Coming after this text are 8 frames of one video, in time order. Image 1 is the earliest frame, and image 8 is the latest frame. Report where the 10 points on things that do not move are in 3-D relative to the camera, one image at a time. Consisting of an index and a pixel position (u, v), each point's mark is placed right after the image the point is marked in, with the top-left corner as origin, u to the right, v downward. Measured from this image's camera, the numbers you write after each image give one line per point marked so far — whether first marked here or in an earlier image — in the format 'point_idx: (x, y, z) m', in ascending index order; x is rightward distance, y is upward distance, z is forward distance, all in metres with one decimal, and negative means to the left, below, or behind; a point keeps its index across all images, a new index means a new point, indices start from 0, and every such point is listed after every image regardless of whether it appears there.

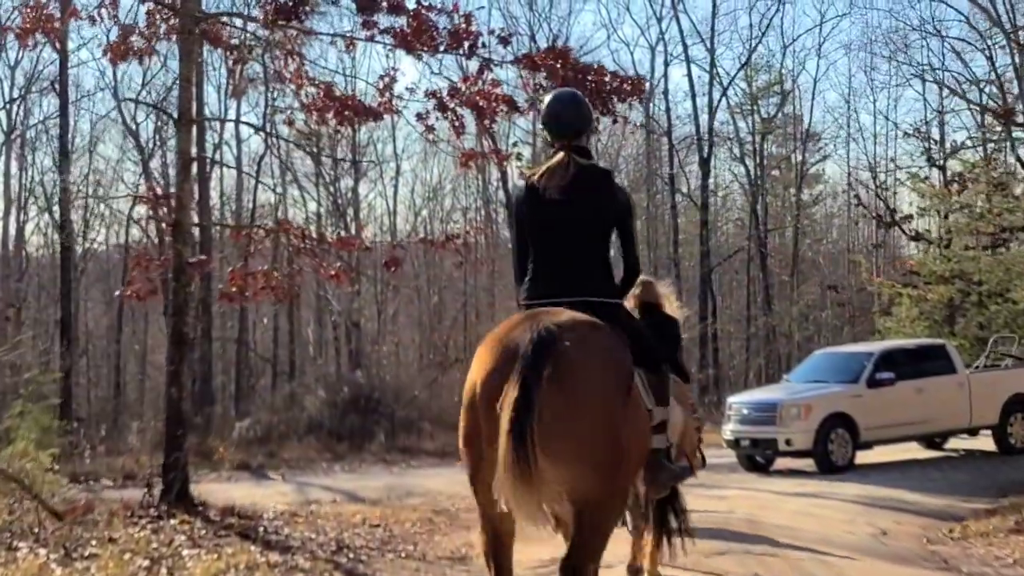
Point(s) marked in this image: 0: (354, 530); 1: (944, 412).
0: (-1.1, -1.6, +10.1) m
1: (+5.3, -1.5, +18.6) m
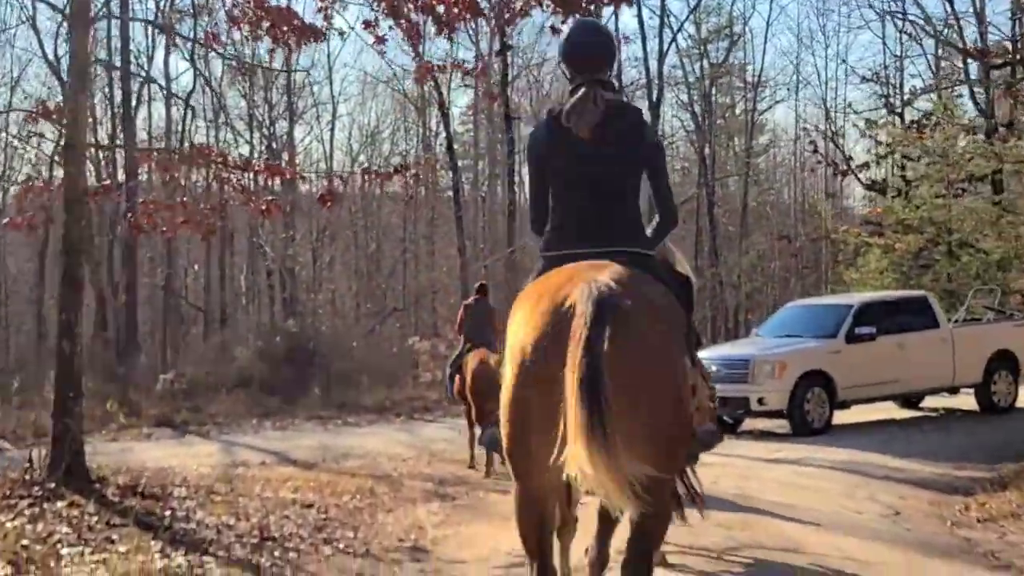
0: (-1.3, -1.2, +8.5) m
1: (+4.7, -0.9, +17.3) m
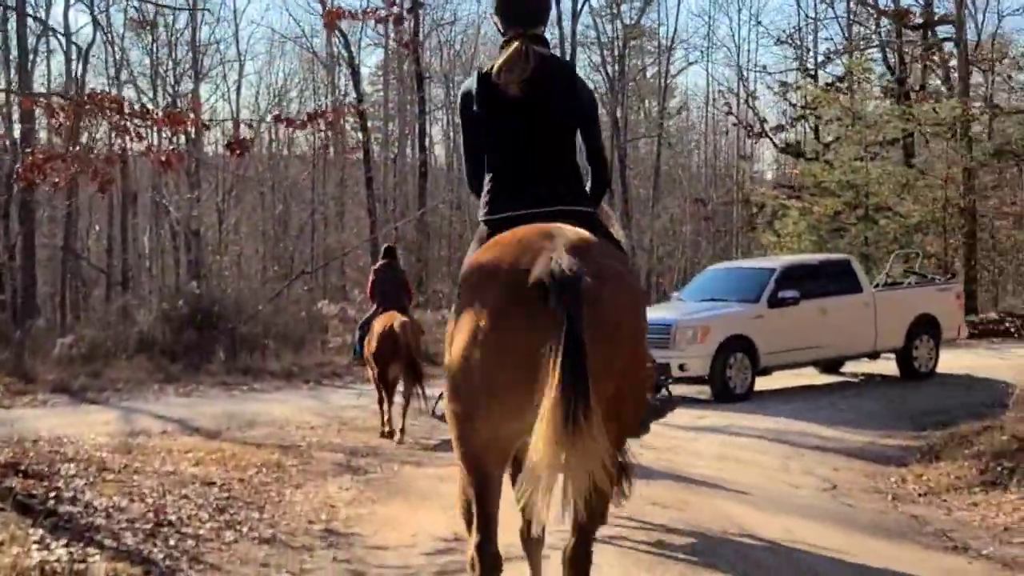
0: (-1.7, -1.0, +7.8) m
1: (+3.7, -0.5, +16.9) m
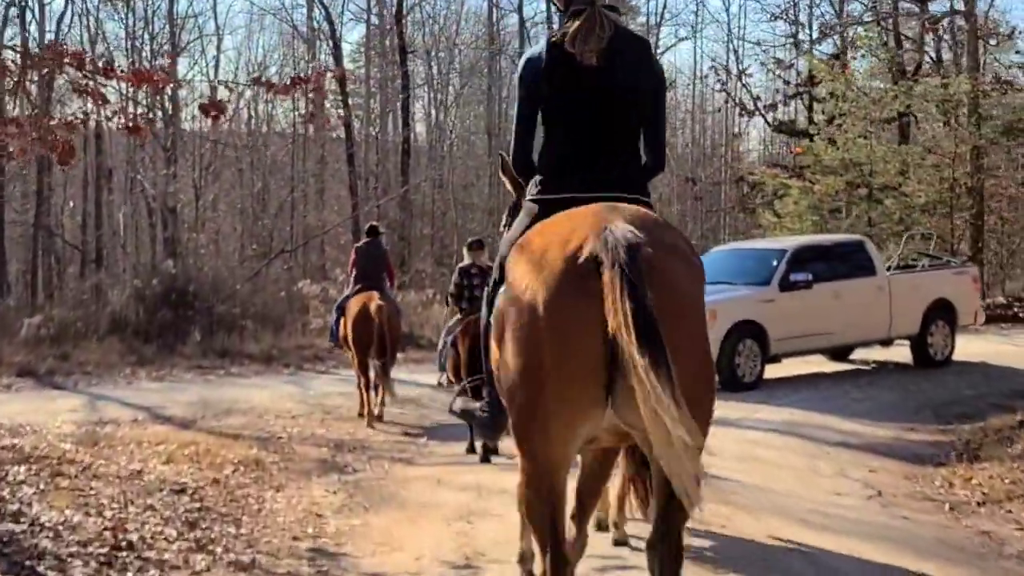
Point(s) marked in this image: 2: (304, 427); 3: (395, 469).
0: (-1.7, -0.9, +6.8) m
1: (+3.7, -0.3, +16.0) m
2: (-1.9, -1.3, +13.8) m
3: (-0.8, -1.2, +10.1) m
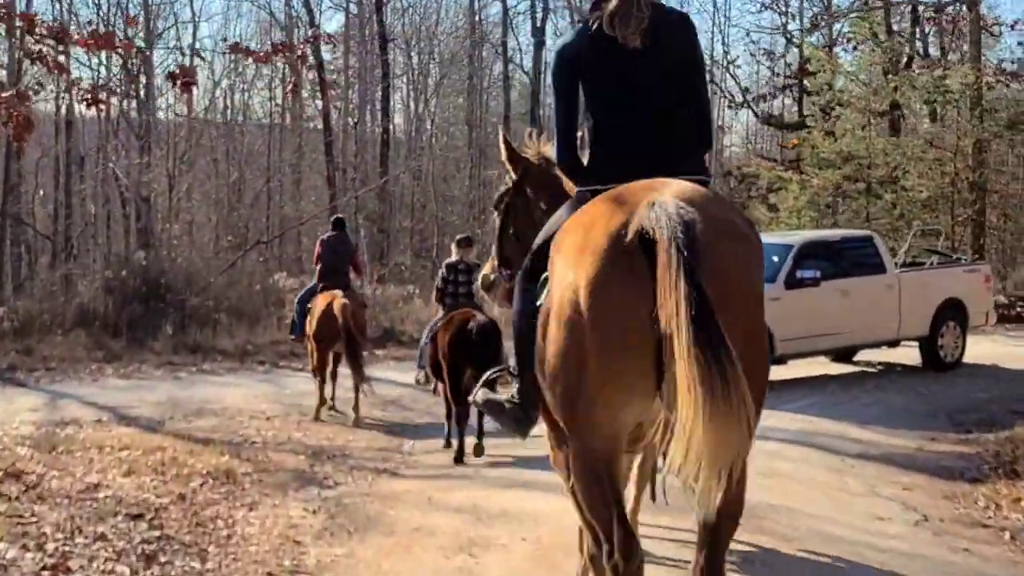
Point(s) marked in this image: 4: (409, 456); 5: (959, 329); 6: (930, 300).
0: (-1.6, -0.9, +5.9) m
1: (+3.5, -0.3, +15.2) m
2: (-2.0, -1.2, +12.9) m
3: (-0.8, -1.2, +9.1) m
4: (-0.7, -1.2, +10.9) m
5: (+4.7, -0.4, +16.2) m
6: (+4.3, -0.1, +15.8) m
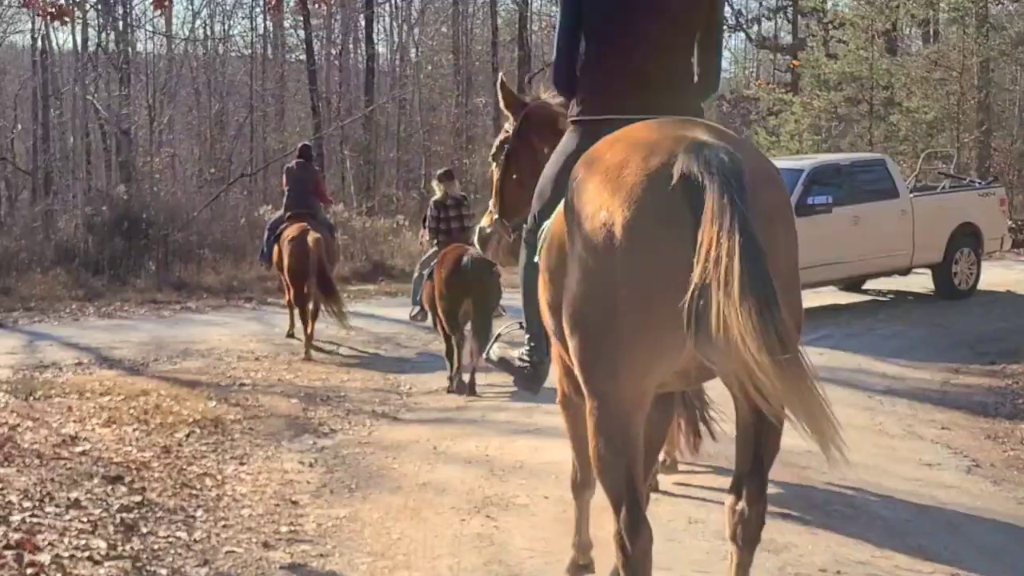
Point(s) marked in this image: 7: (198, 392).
0: (-1.5, -0.7, +5.3) m
1: (+3.5, +0.4, +14.5) m
2: (-1.9, -0.7, +12.3) m
3: (-0.7, -0.8, +8.5) m
4: (-0.7, -0.7, +10.3) m
5: (+4.7, +0.3, +15.6) m
6: (+4.3, +0.6, +15.2) m
7: (-2.2, -0.7, +10.9) m
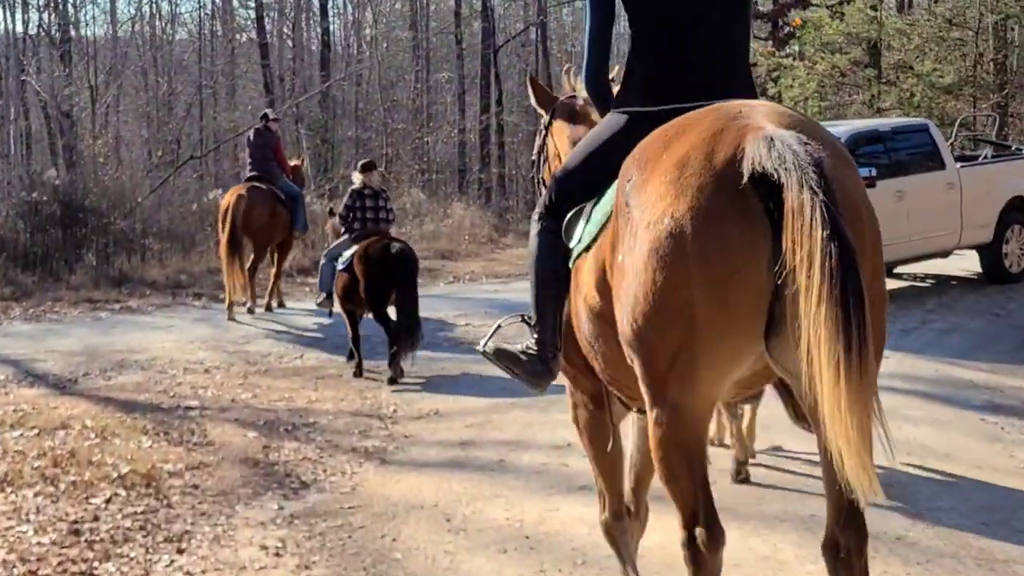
0: (-1.3, -0.8, +3.2) m
1: (+3.4, +0.5, +12.6) m
2: (-1.9, -0.7, +10.2) m
3: (-0.6, -0.8, +6.5) m
4: (-0.6, -0.7, +8.3) m
5: (+4.6, +0.5, +13.7) m
6: (+4.2, +0.8, +13.3) m
7: (-2.2, -0.8, +8.9) m
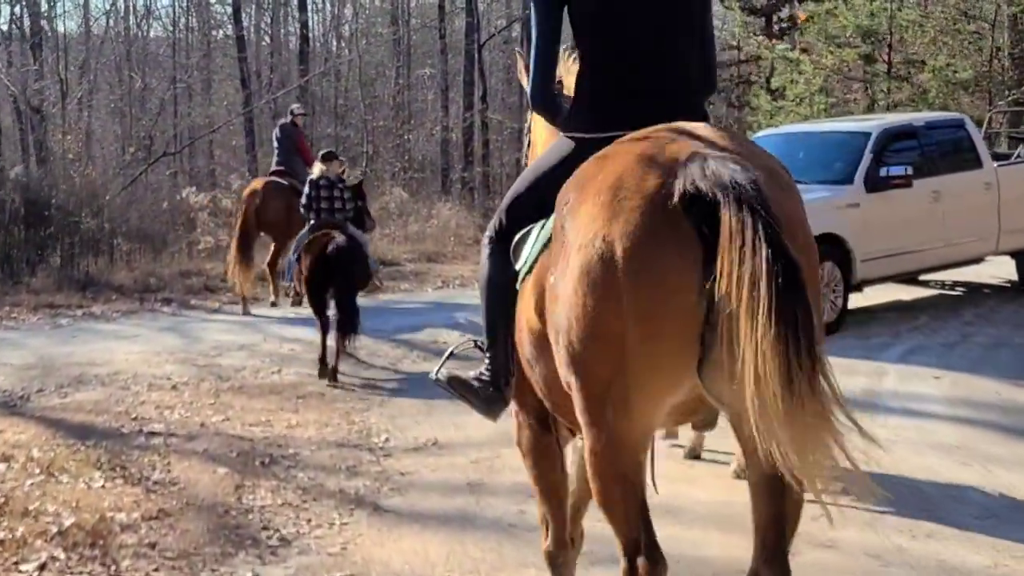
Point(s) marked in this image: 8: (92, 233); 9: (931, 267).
0: (-1.2, -0.8, +2.1) m
1: (+3.4, +0.5, +11.6) m
2: (-1.9, -0.7, +9.1) m
3: (-0.5, -0.9, +5.4) m
4: (-0.6, -0.8, +7.2) m
5: (+4.6, +0.4, +12.6) m
6: (+4.2, +0.7, +12.3) m
7: (-2.2, -0.8, +7.7) m
8: (-5.0, +0.7, +18.1) m
9: (+3.1, +0.2, +11.4) m
